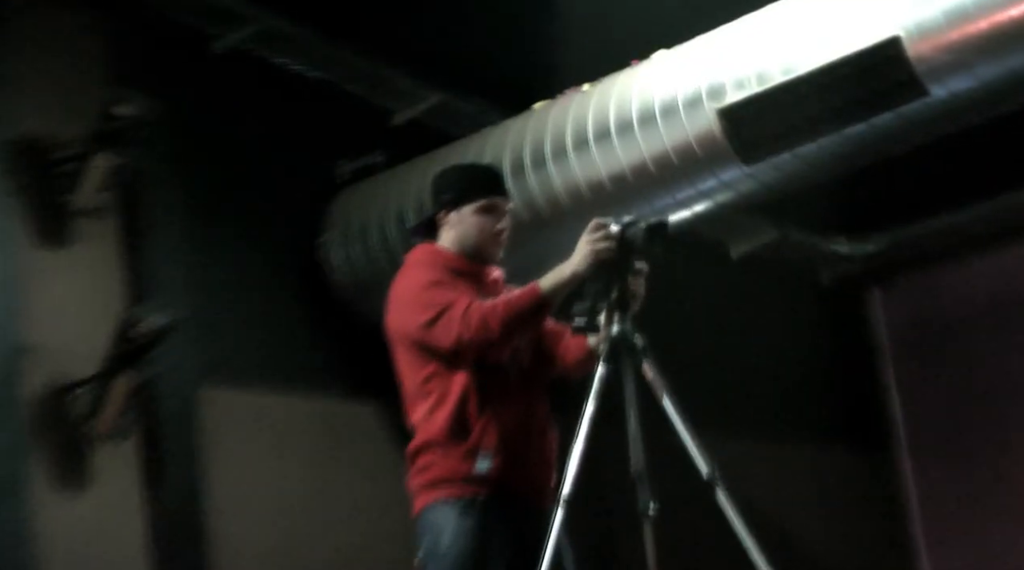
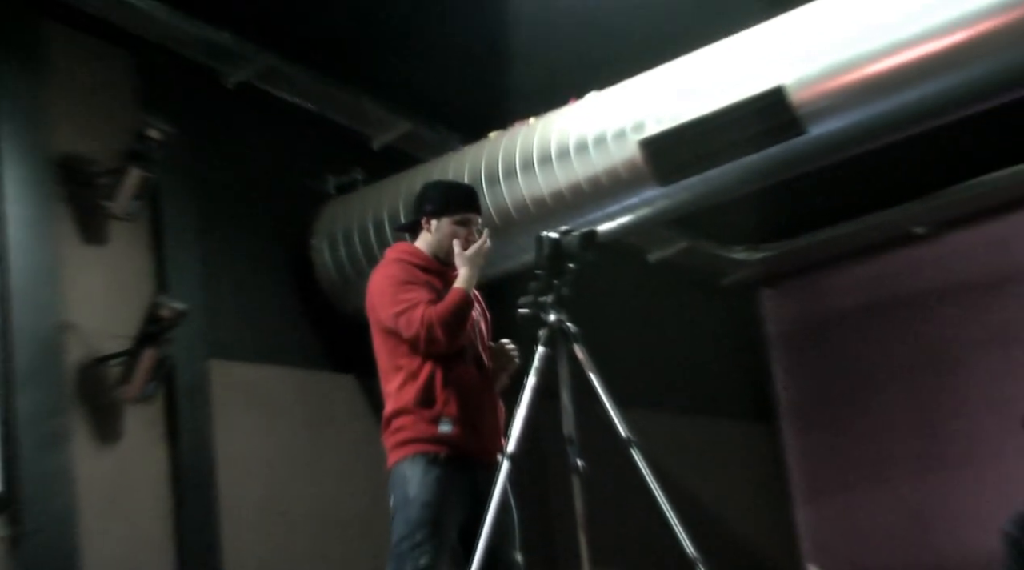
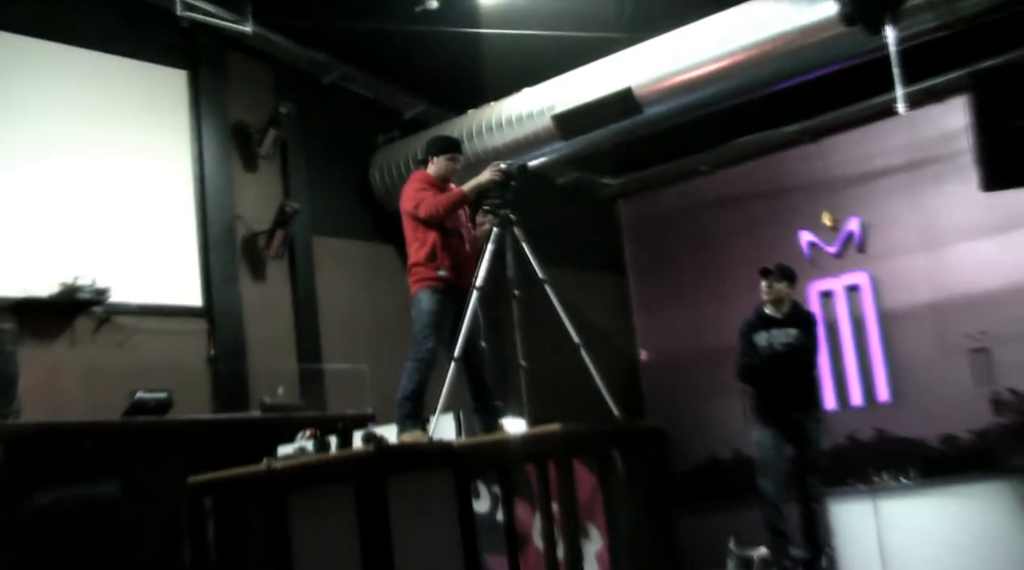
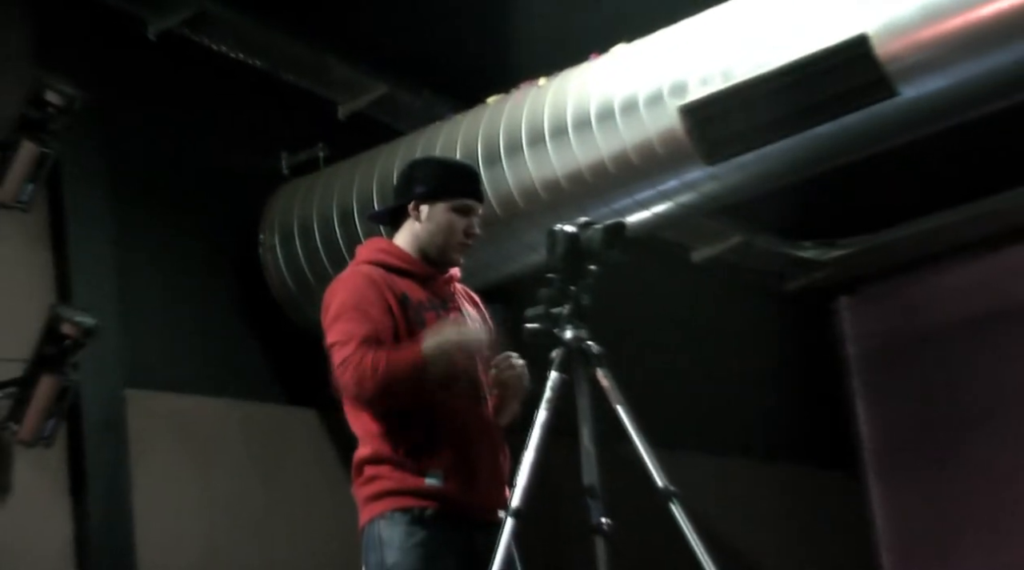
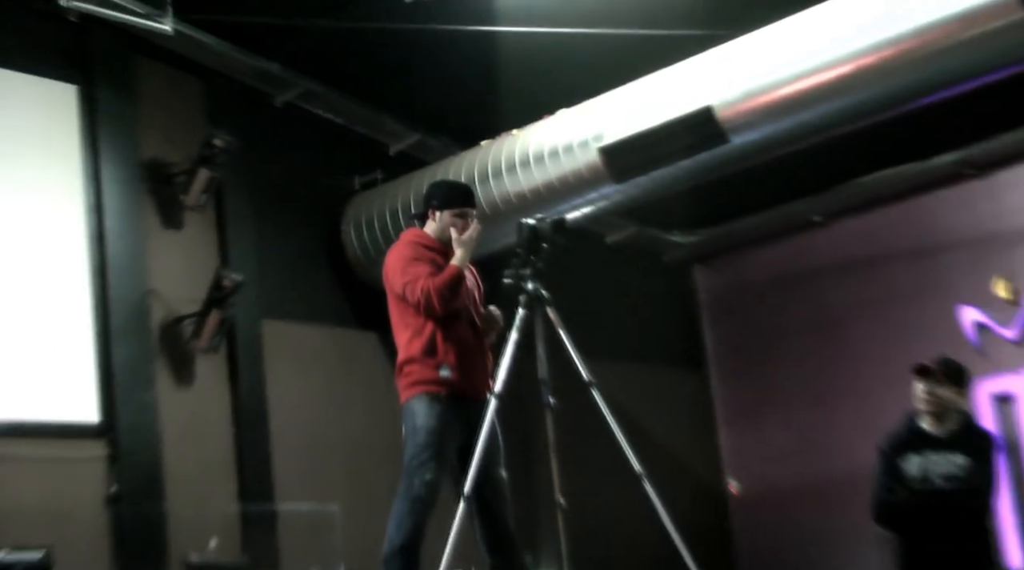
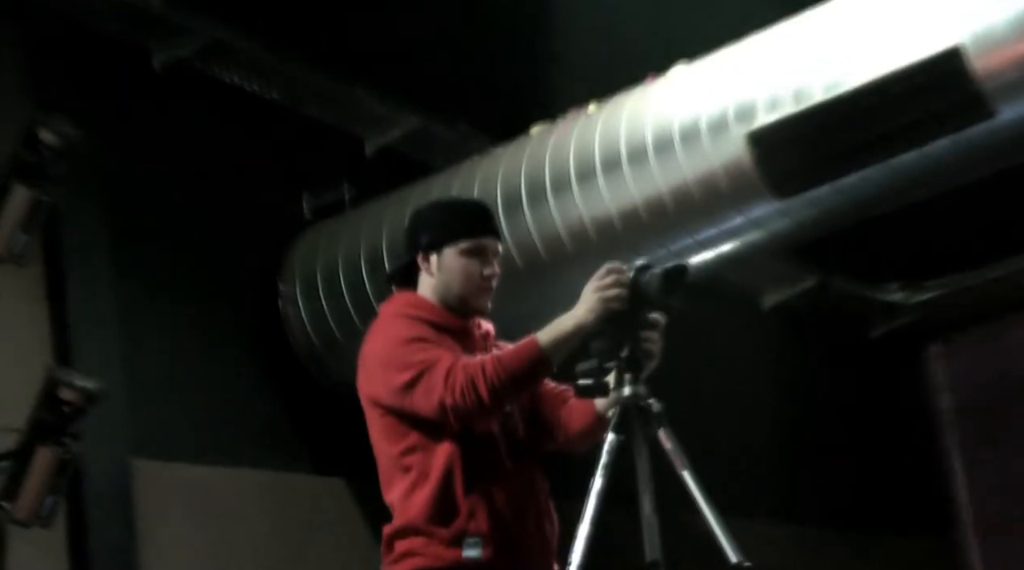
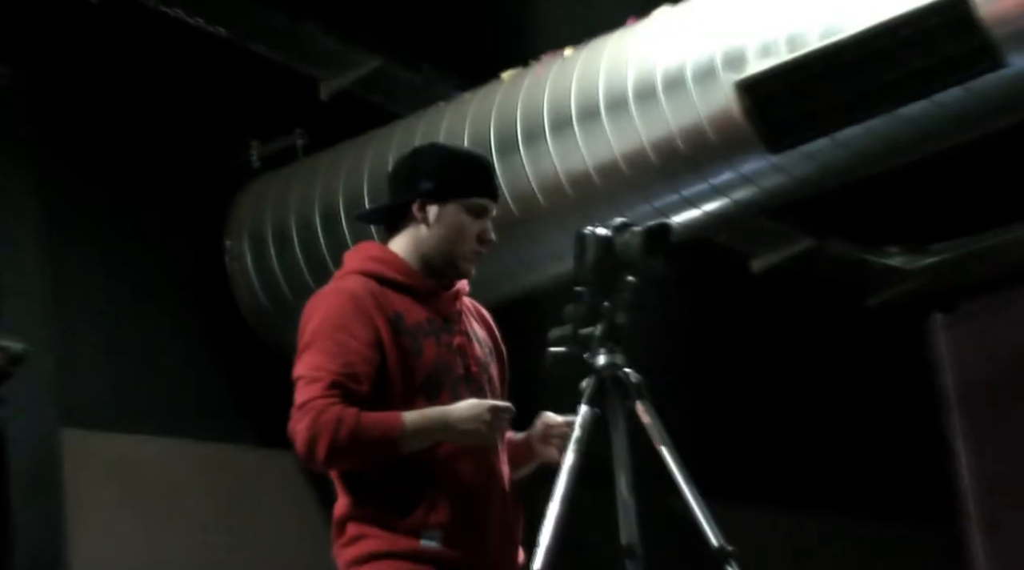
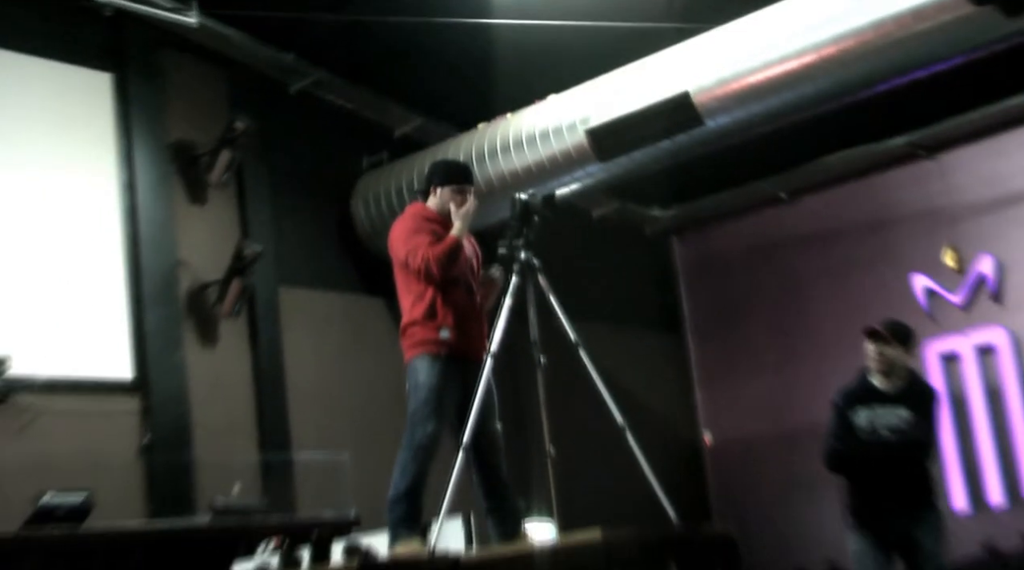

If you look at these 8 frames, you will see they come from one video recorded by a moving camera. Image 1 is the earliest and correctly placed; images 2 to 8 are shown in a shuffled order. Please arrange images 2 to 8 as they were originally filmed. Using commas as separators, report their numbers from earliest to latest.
6, 7, 4, 2, 5, 8, 3
